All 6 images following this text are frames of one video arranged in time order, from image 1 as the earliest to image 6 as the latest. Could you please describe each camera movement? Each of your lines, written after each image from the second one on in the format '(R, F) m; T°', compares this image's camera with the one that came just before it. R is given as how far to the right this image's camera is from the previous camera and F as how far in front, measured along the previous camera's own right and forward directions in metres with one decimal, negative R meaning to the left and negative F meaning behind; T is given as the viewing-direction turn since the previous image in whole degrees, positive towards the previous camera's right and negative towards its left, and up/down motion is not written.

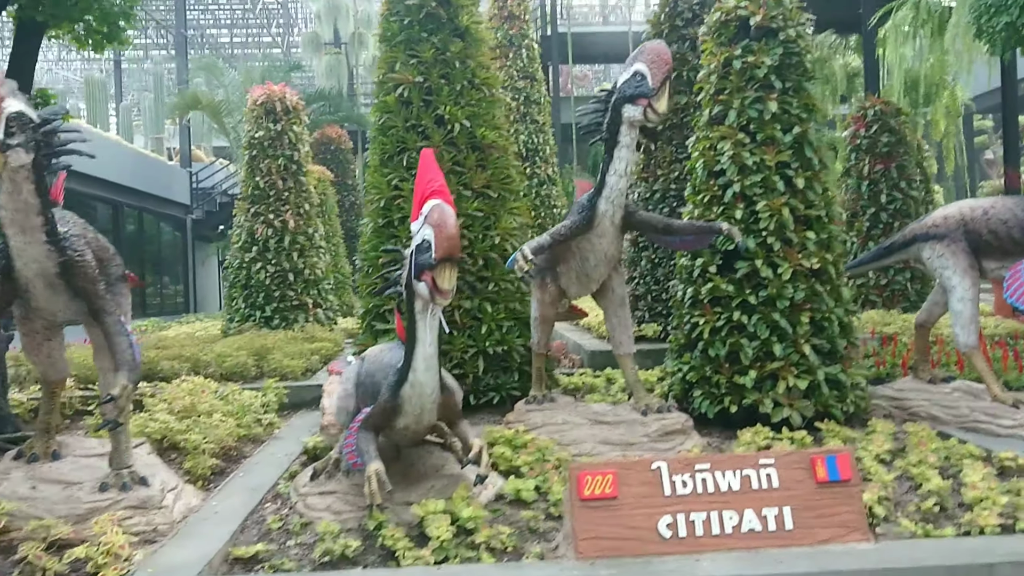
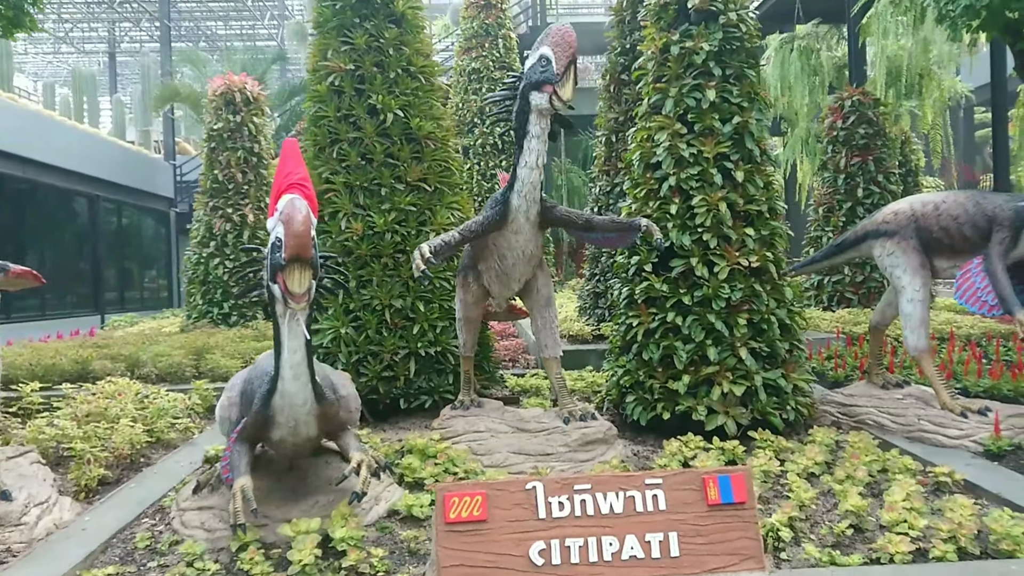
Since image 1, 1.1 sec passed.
(+0.5, +0.3) m; -1°
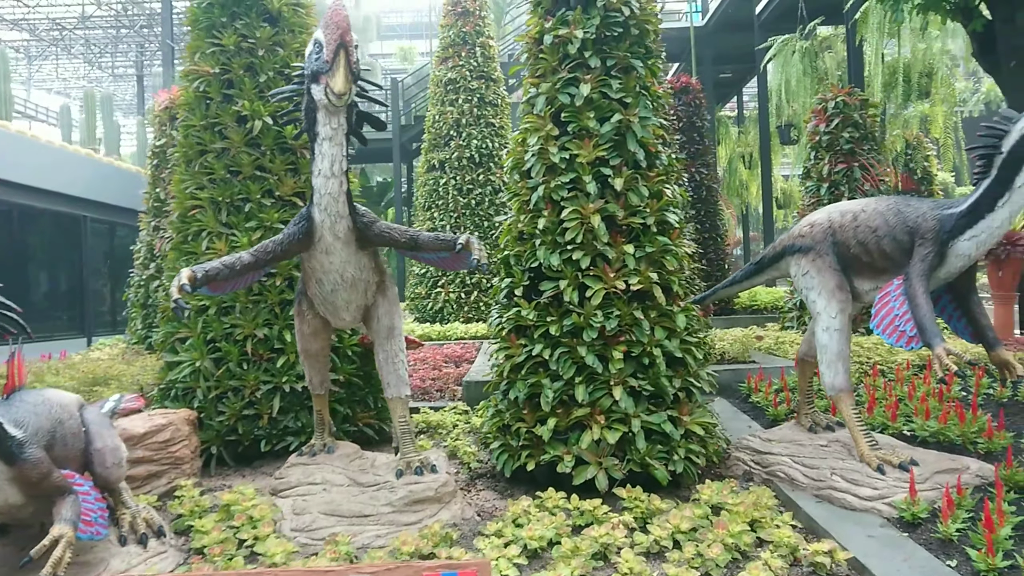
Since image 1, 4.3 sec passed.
(+1.0, +0.7) m; -4°
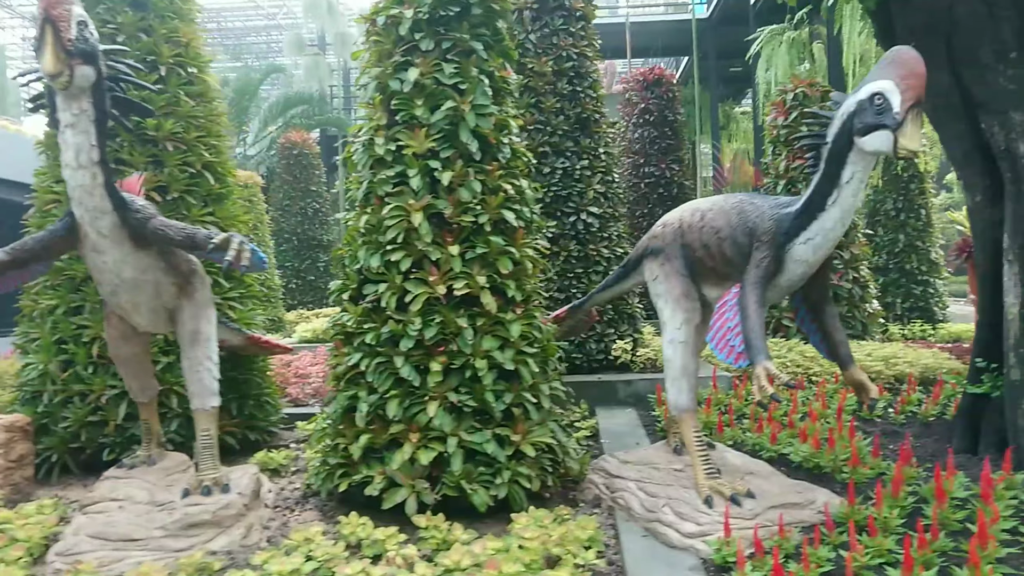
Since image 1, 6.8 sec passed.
(+0.9, +0.4) m; -3°
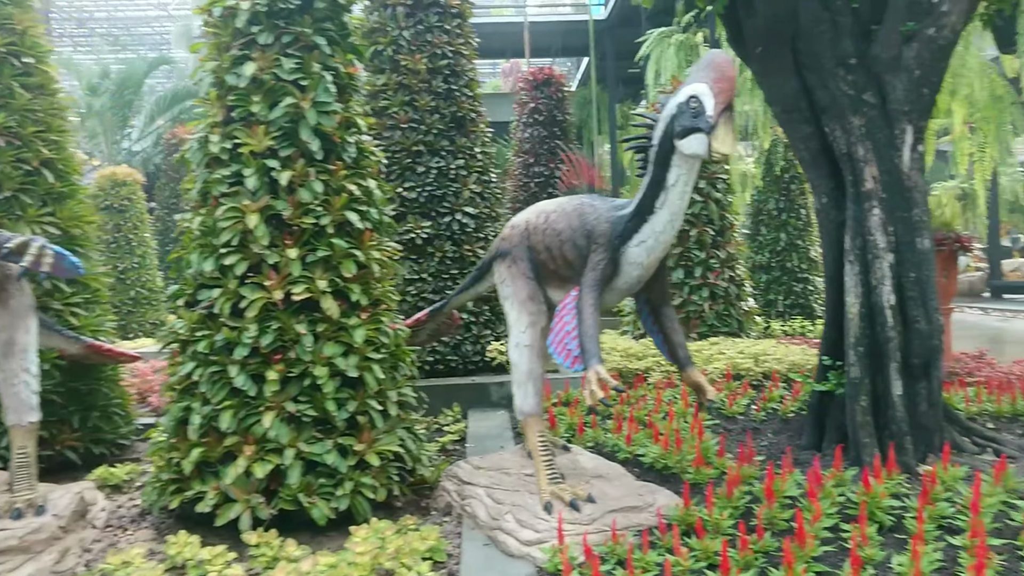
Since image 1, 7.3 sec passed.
(+0.3, +0.1) m; +6°
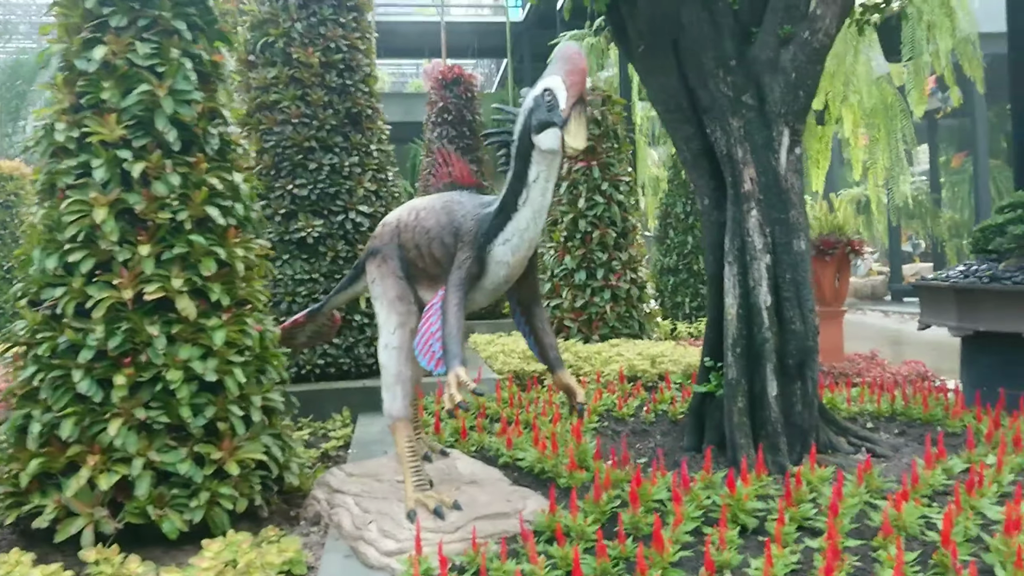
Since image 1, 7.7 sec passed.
(+0.2, +0.1) m; +5°
